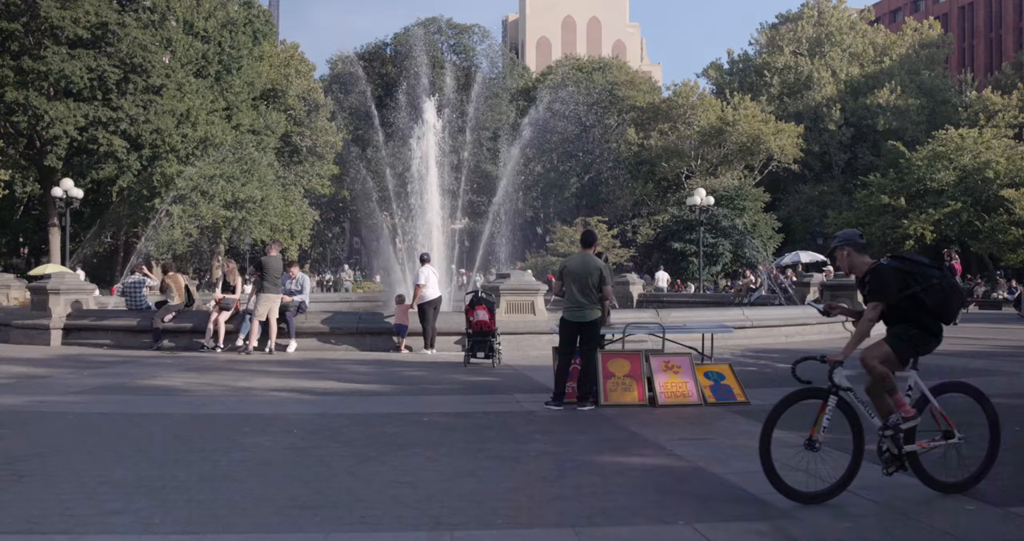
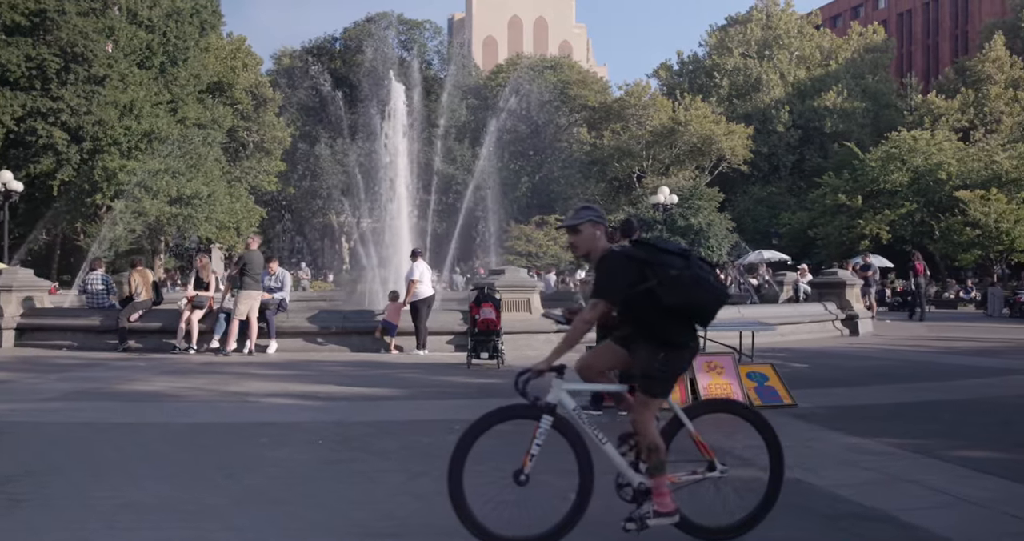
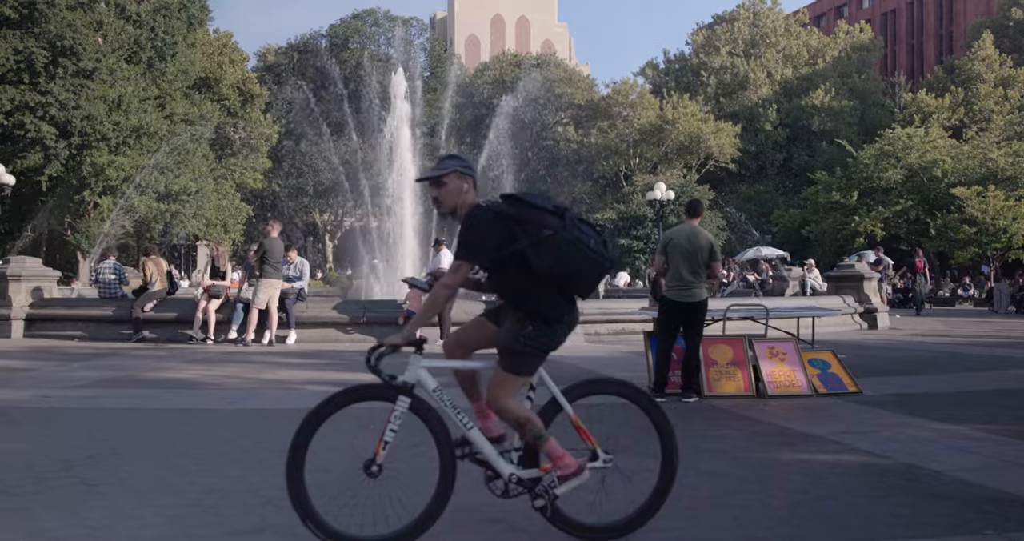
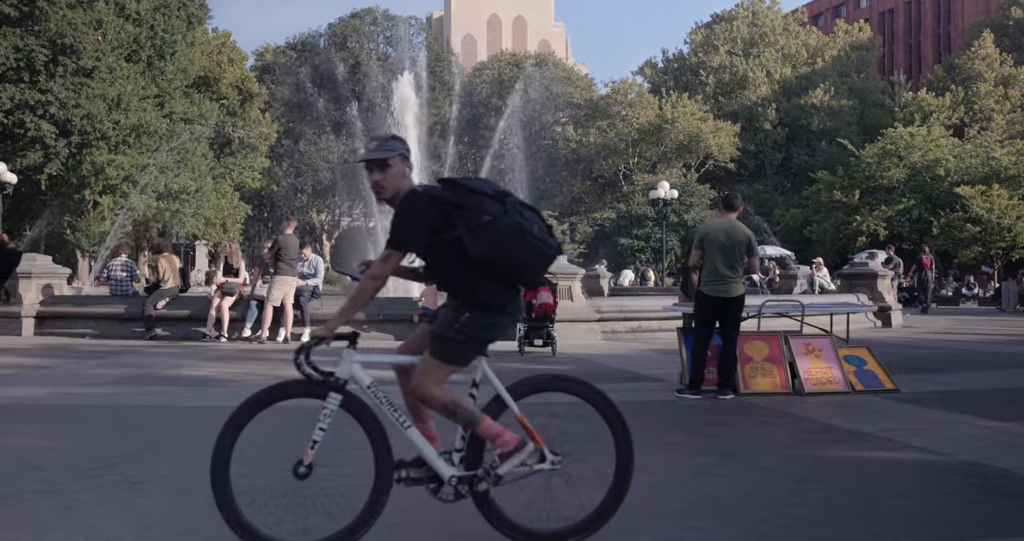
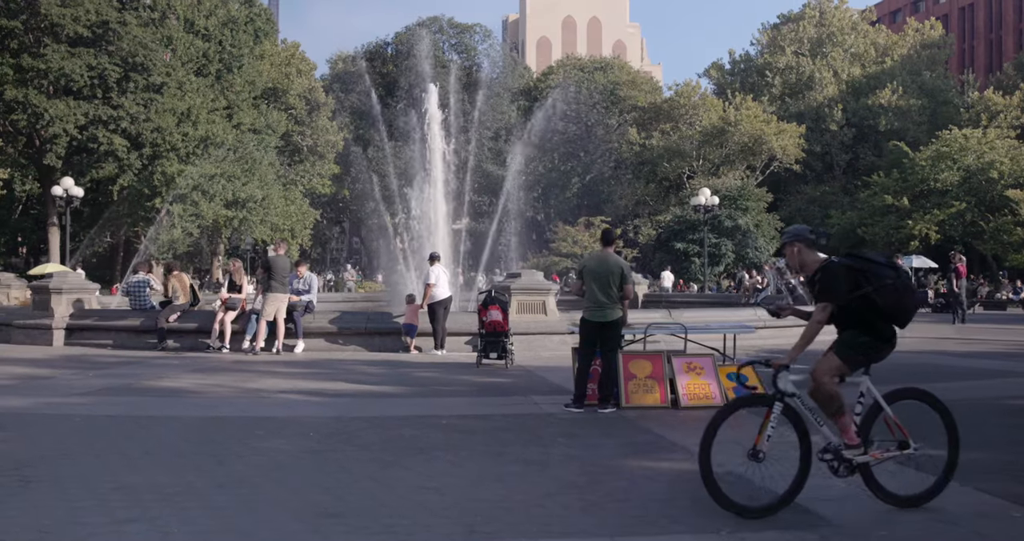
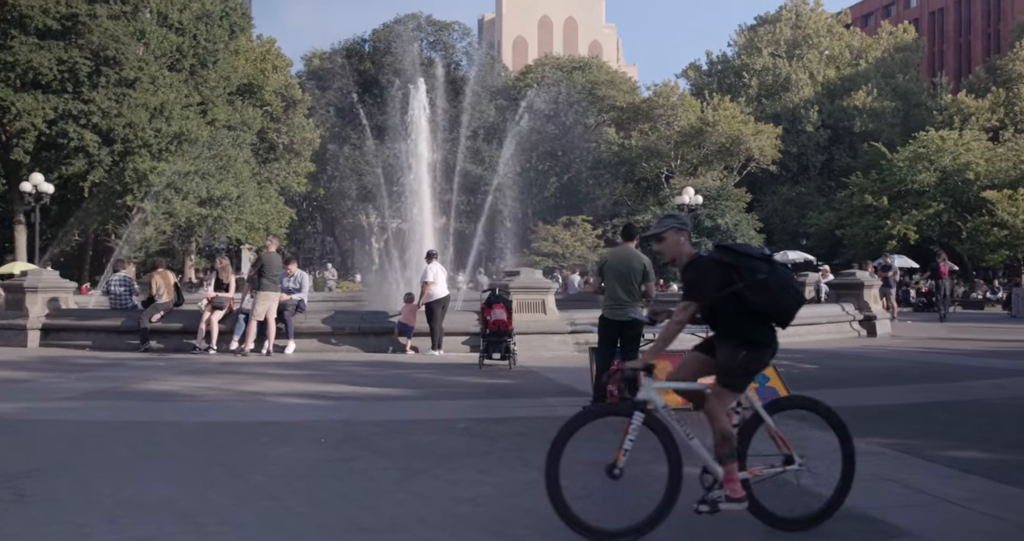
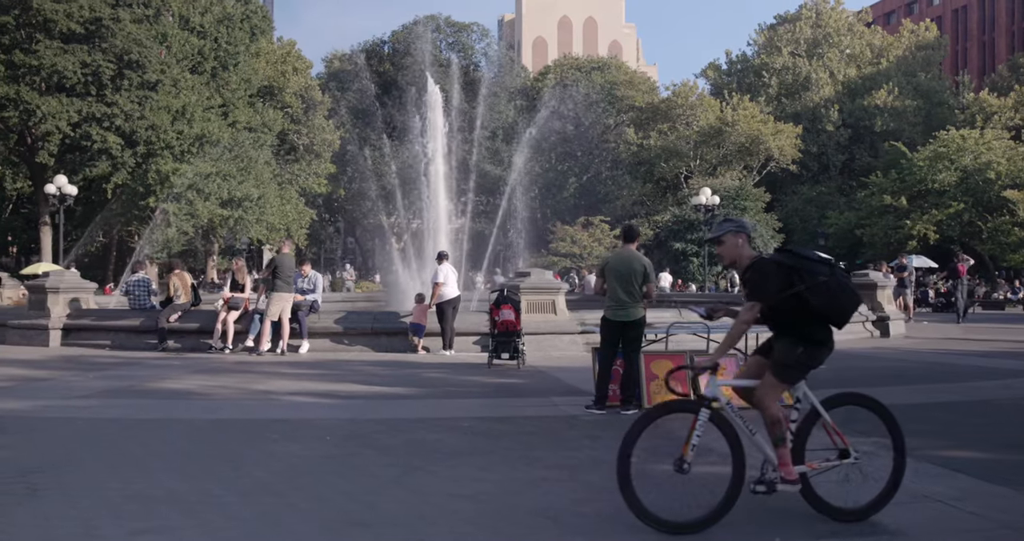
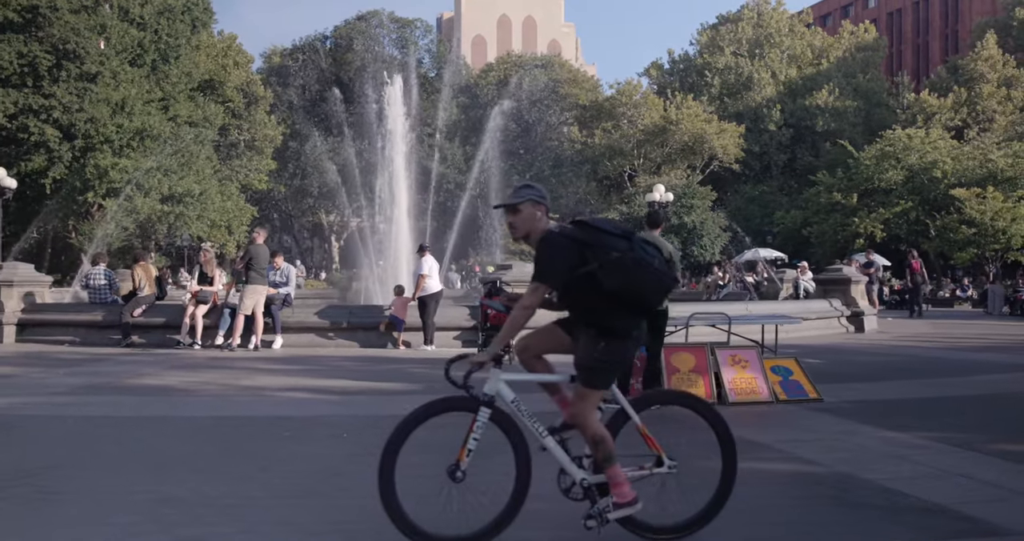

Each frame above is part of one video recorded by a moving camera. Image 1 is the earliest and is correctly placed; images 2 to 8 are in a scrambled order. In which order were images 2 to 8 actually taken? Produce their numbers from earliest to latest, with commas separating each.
5, 7, 6, 2, 8, 3, 4
